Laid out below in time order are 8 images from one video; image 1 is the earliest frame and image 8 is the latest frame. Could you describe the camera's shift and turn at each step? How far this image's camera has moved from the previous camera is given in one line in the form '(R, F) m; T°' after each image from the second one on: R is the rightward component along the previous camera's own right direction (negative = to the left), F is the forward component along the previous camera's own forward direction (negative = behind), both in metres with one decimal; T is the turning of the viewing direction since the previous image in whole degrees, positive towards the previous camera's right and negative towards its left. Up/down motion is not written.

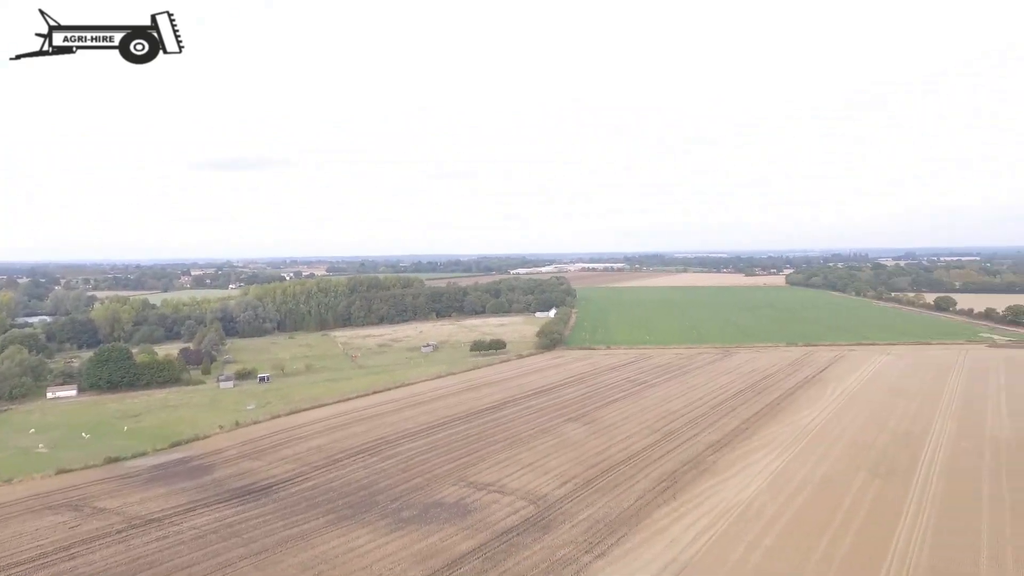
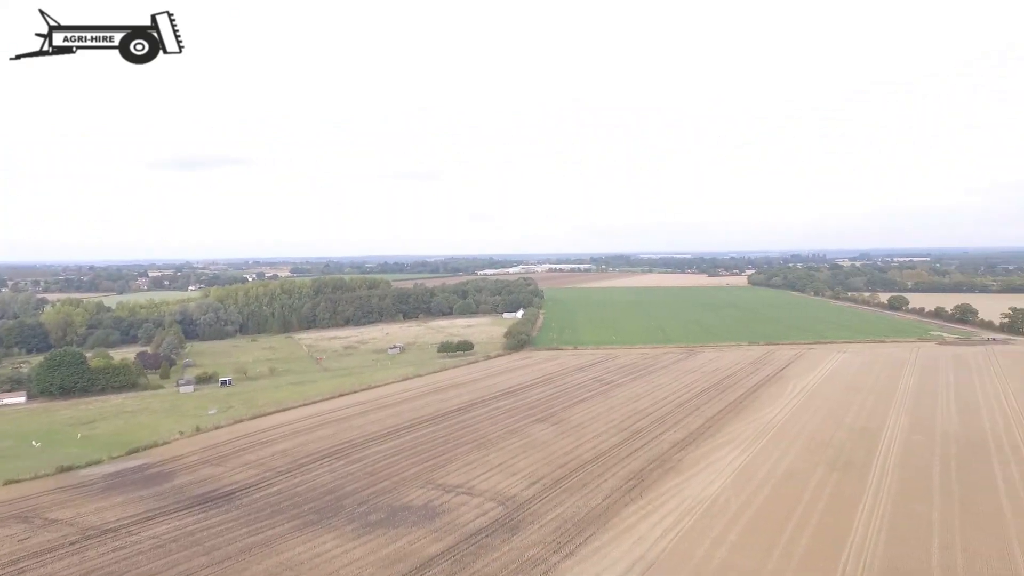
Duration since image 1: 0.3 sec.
(+0.1, 0.0) m; +3°
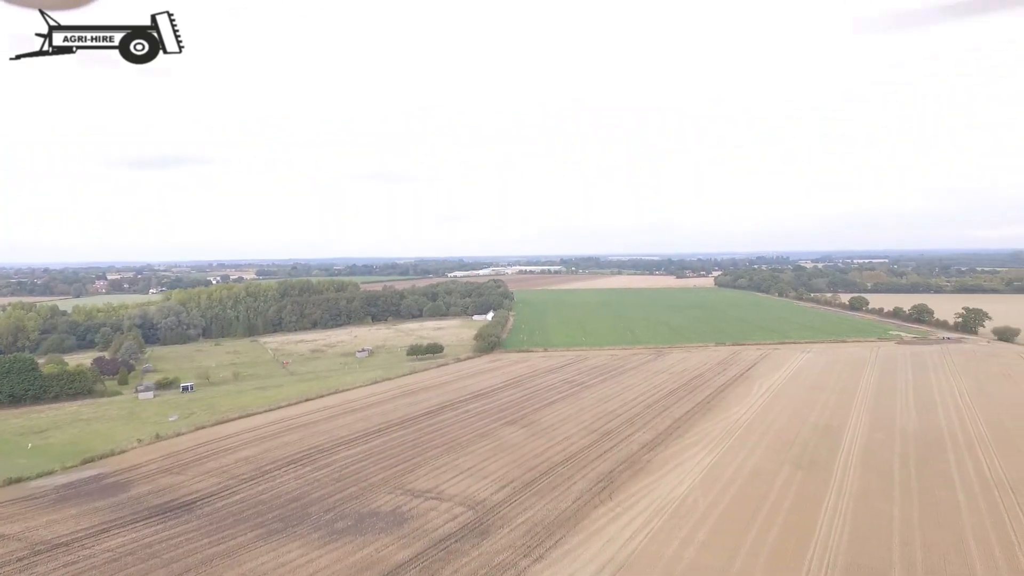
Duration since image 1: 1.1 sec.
(0.0, +0.1) m; +3°
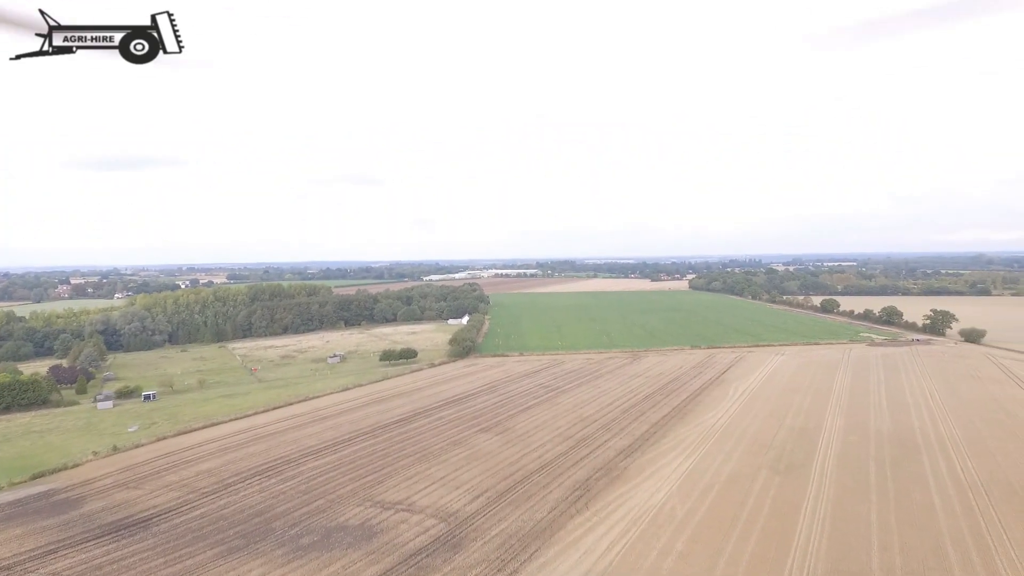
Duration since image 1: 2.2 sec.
(+0.1, +0.4) m; +2°
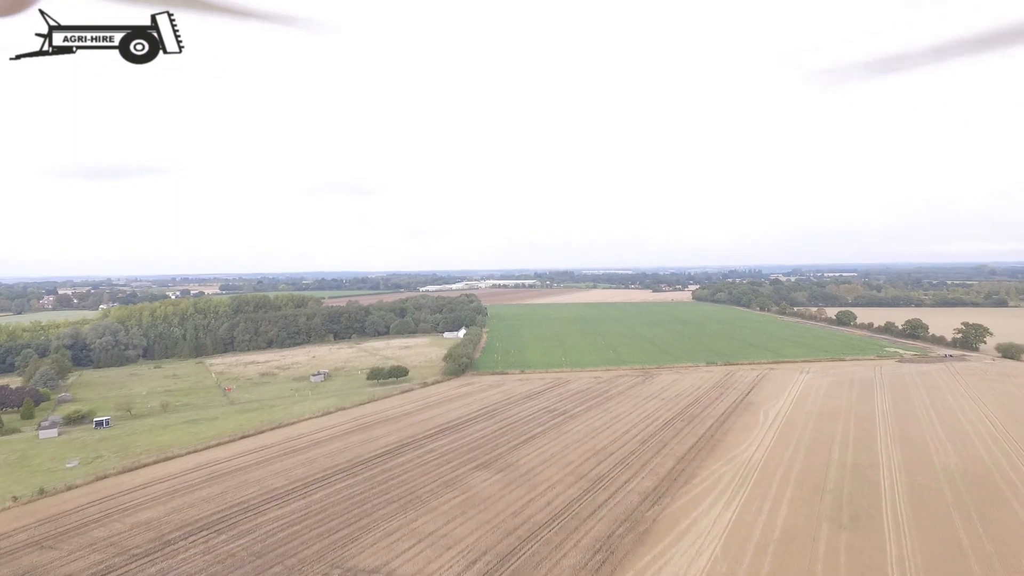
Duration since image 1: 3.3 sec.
(-0.1, +2.9) m; 0°
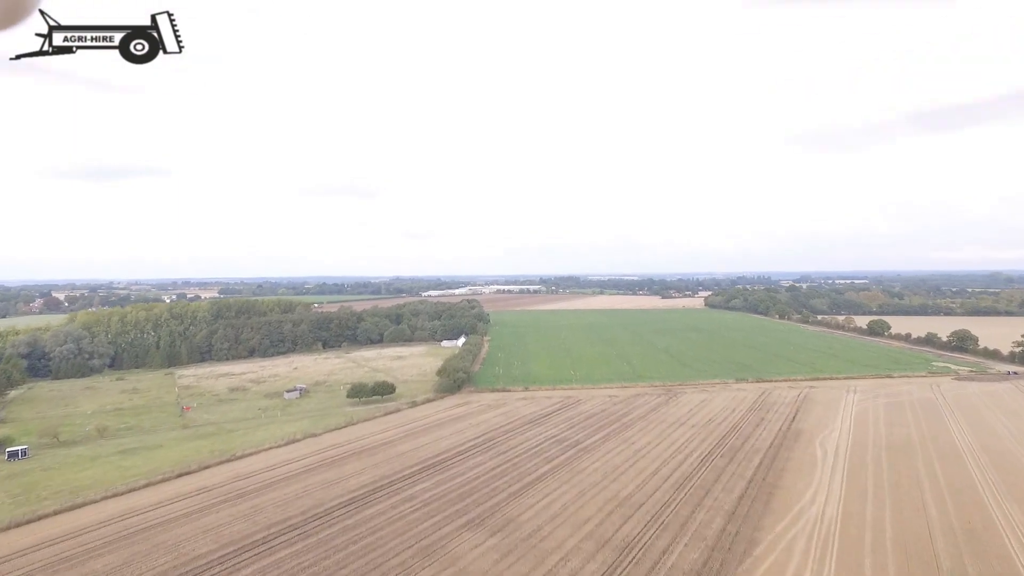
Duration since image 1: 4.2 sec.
(0.0, +4.1) m; 0°
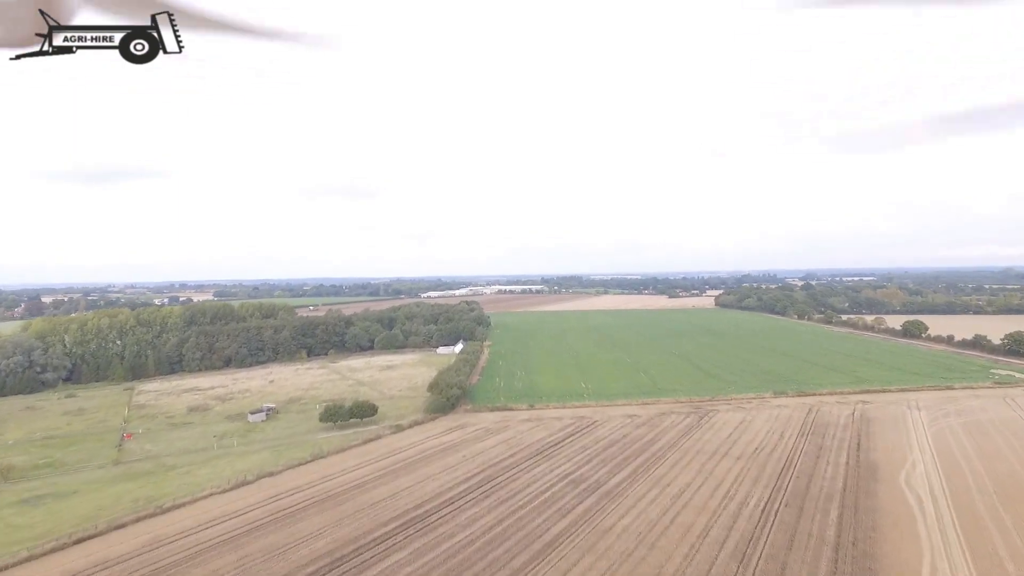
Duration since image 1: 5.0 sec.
(0.0, +4.3) m; 0°
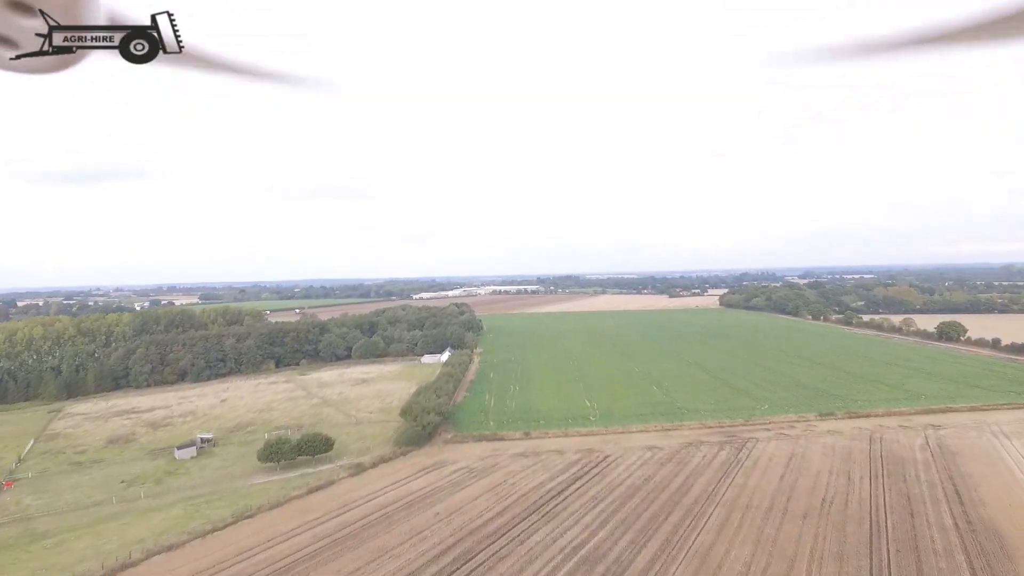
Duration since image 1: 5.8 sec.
(+0.2, +4.8) m; 0°
